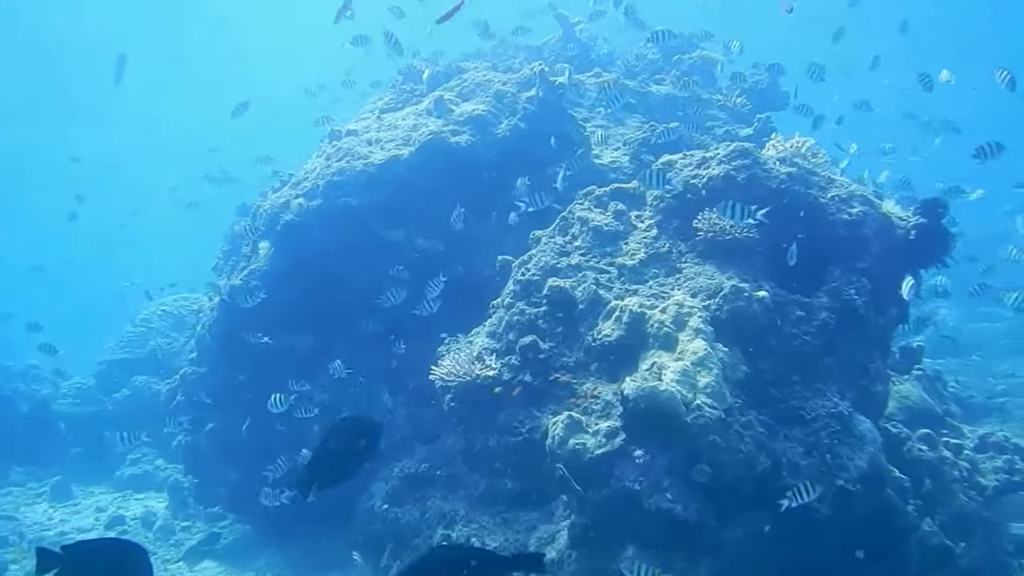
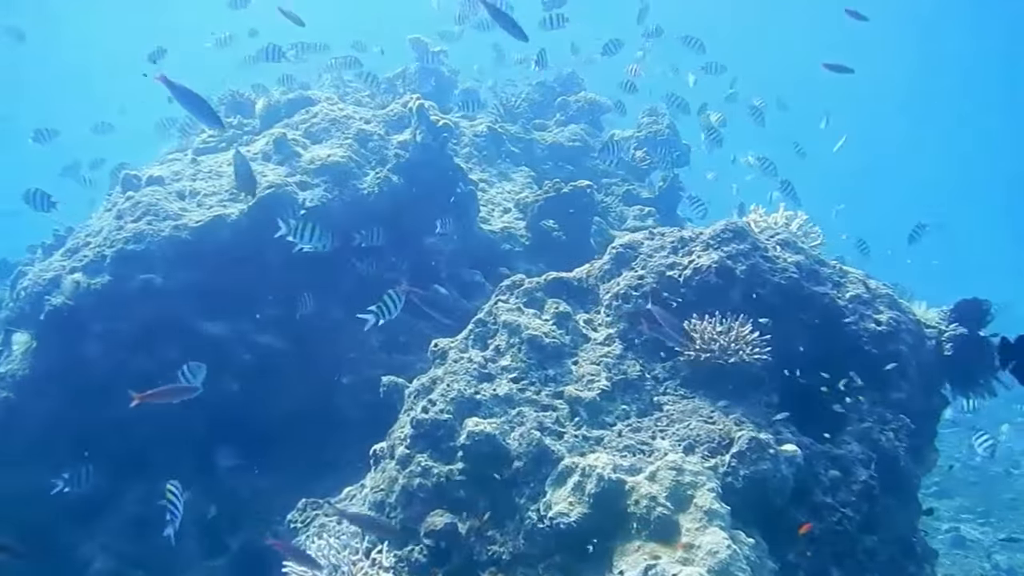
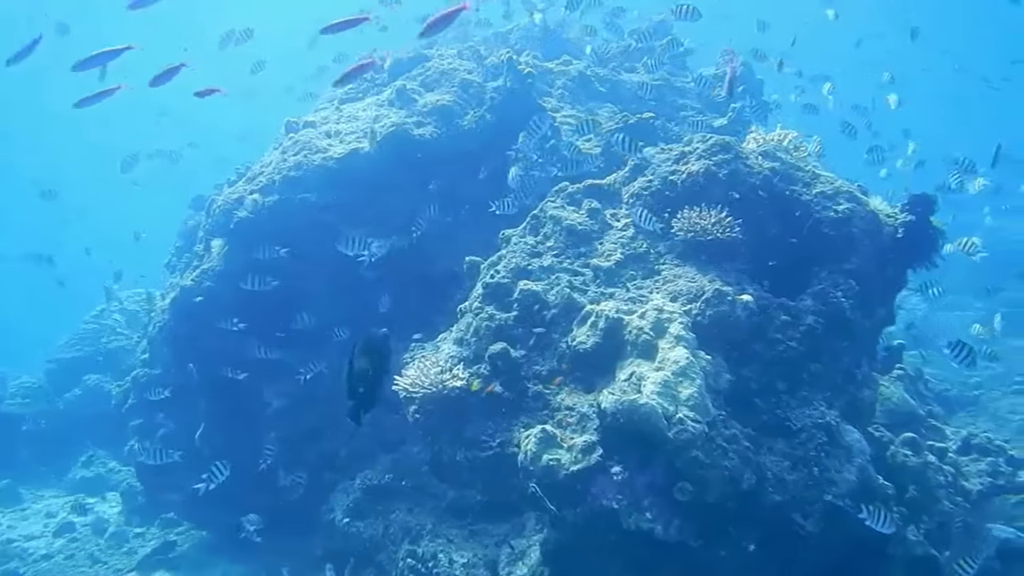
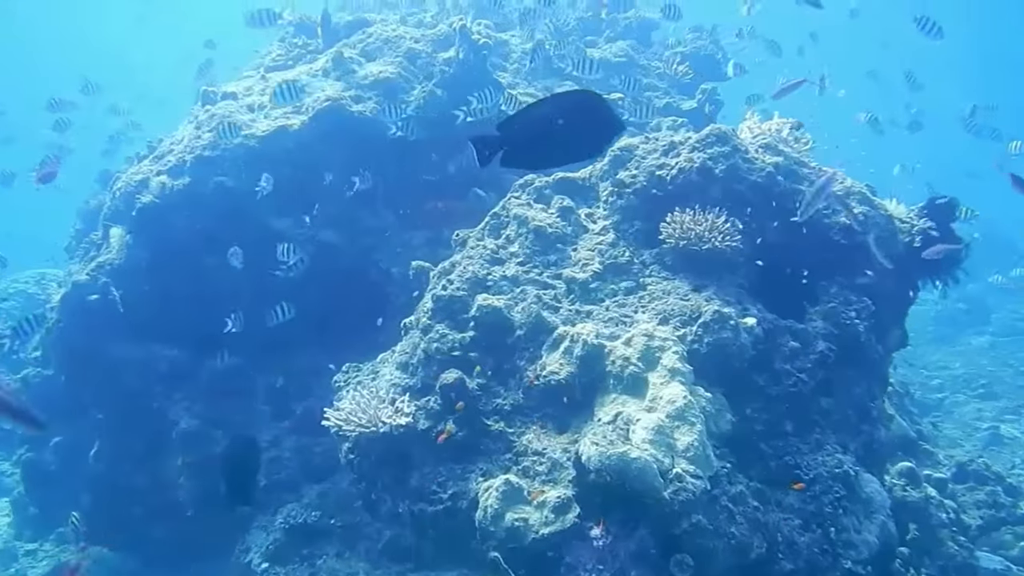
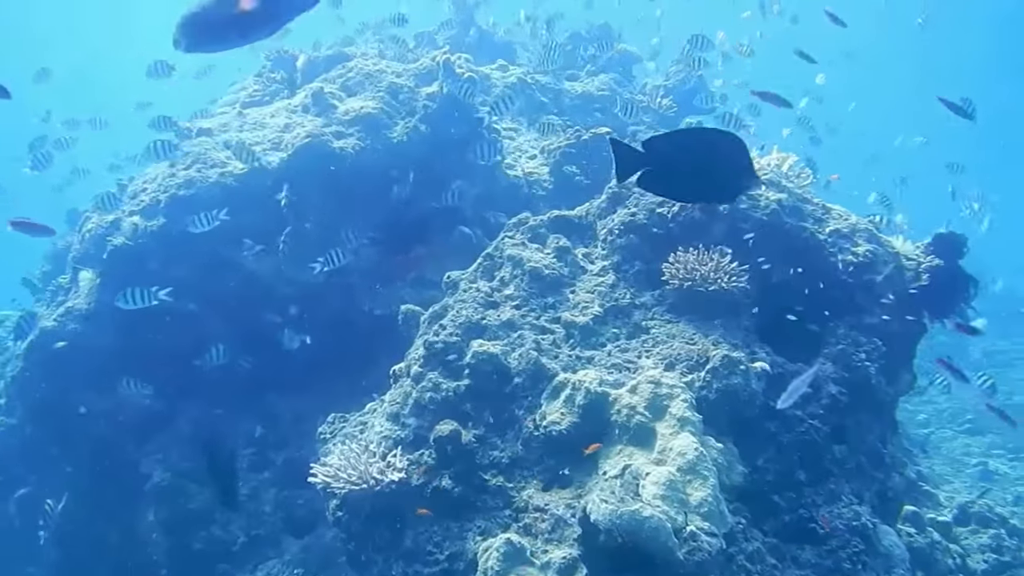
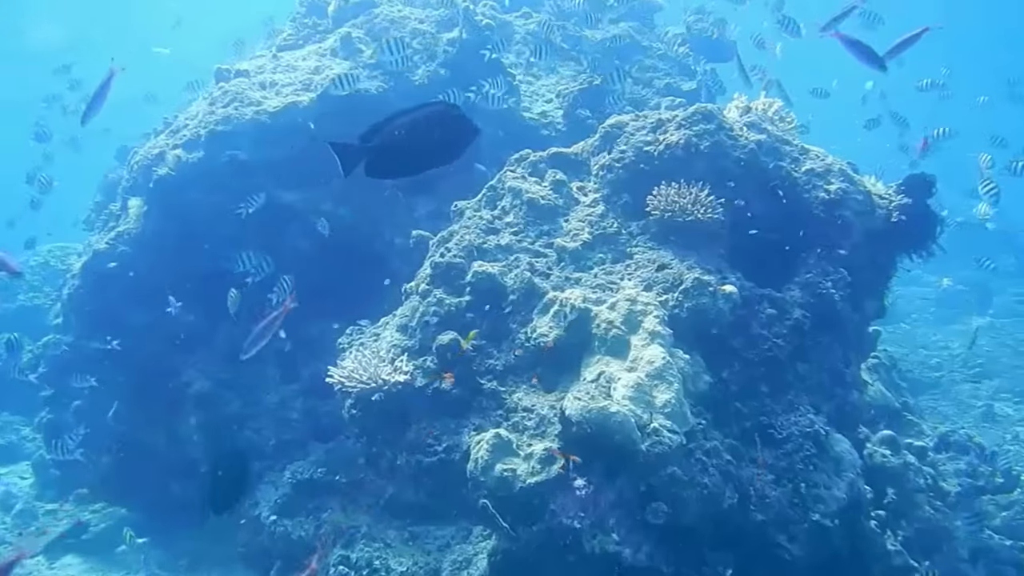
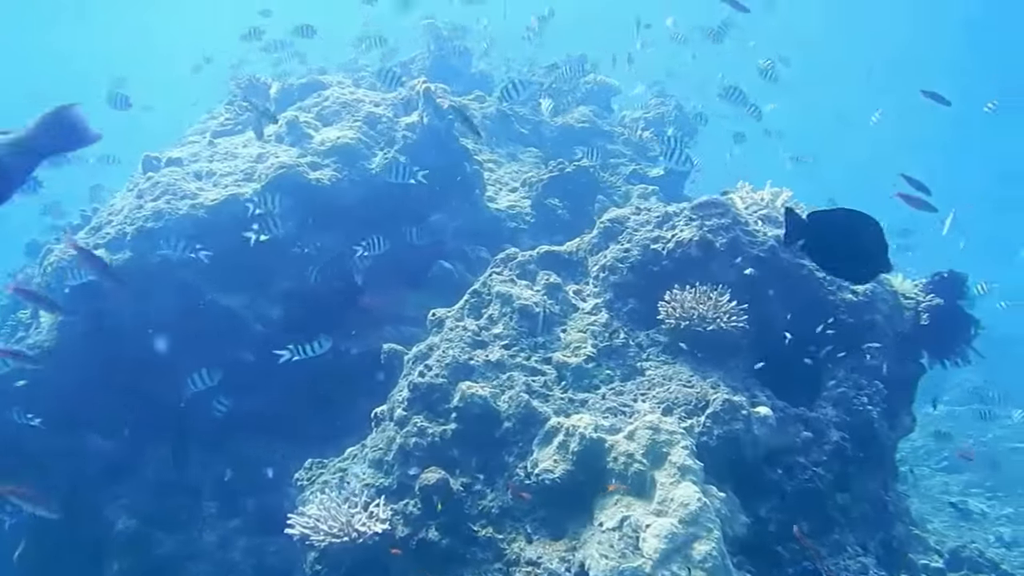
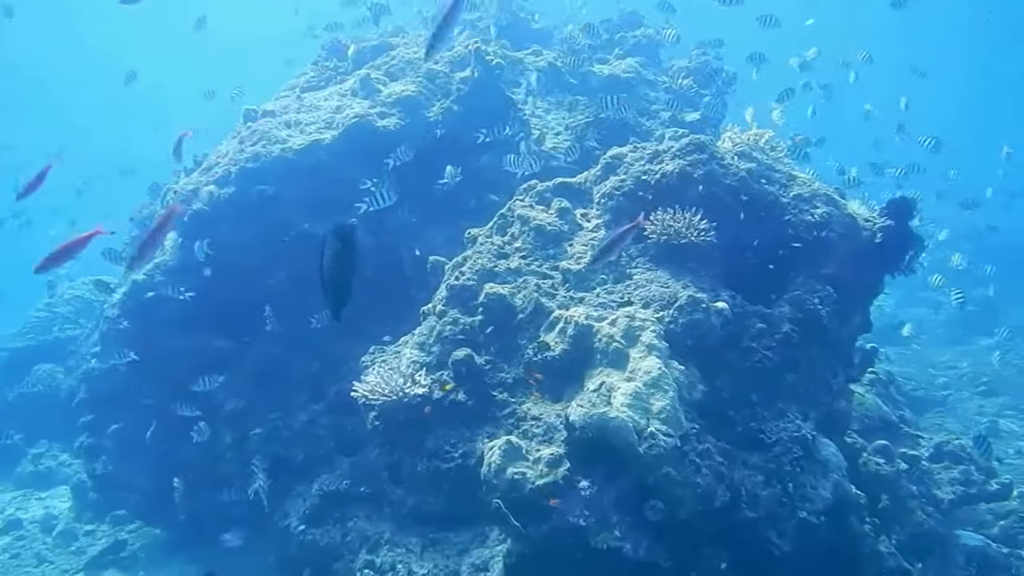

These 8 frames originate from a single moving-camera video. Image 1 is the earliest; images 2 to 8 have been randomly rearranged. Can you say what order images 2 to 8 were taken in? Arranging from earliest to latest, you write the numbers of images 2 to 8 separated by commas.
3, 8, 6, 4, 5, 7, 2
